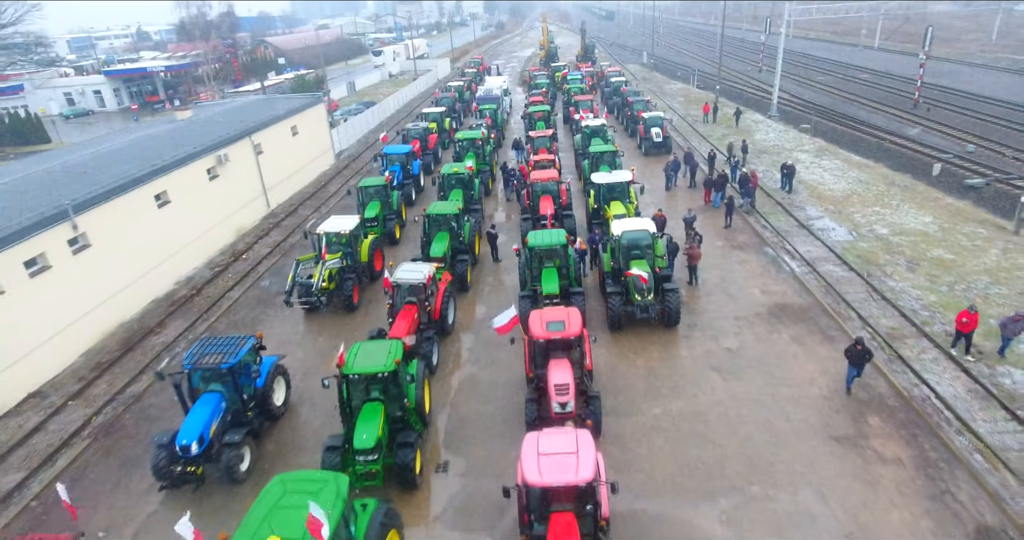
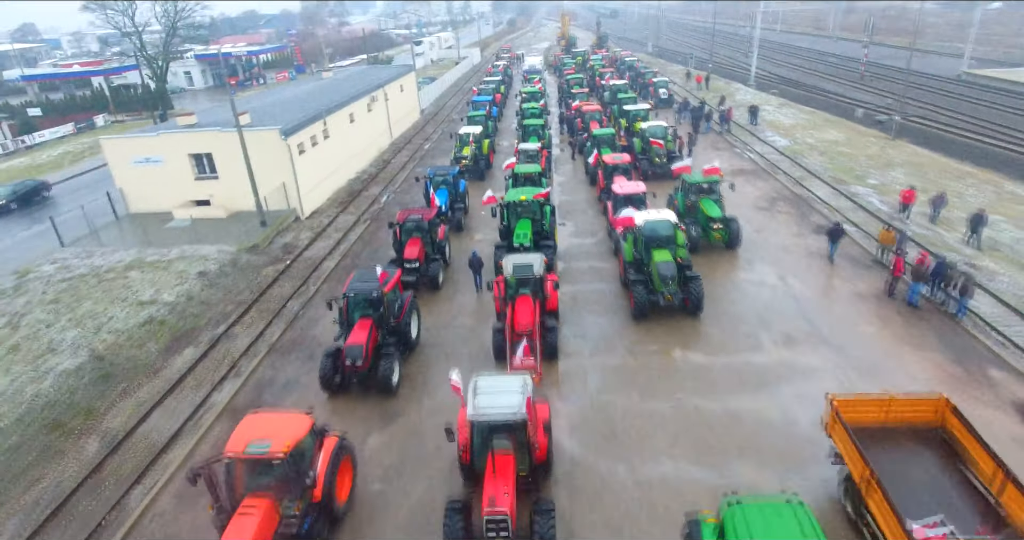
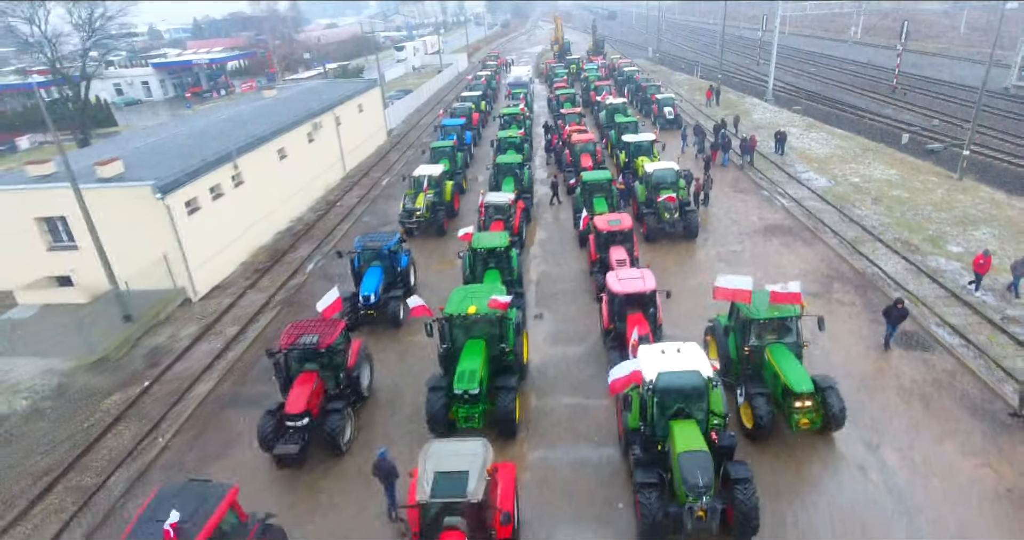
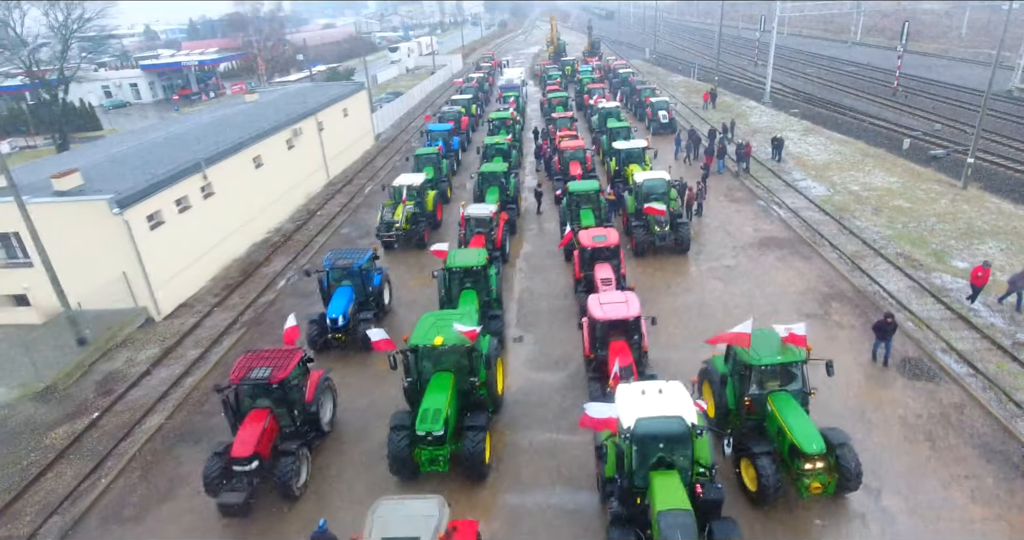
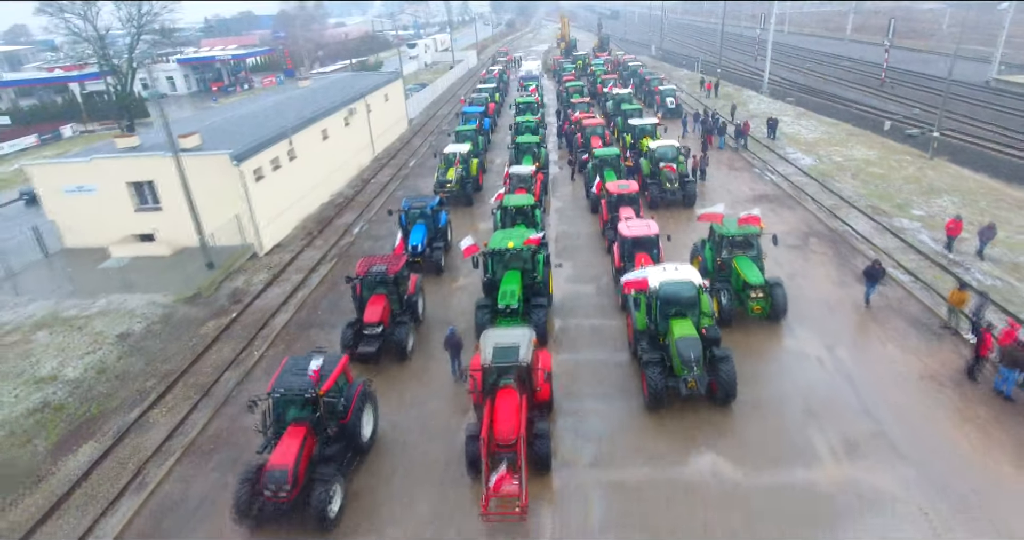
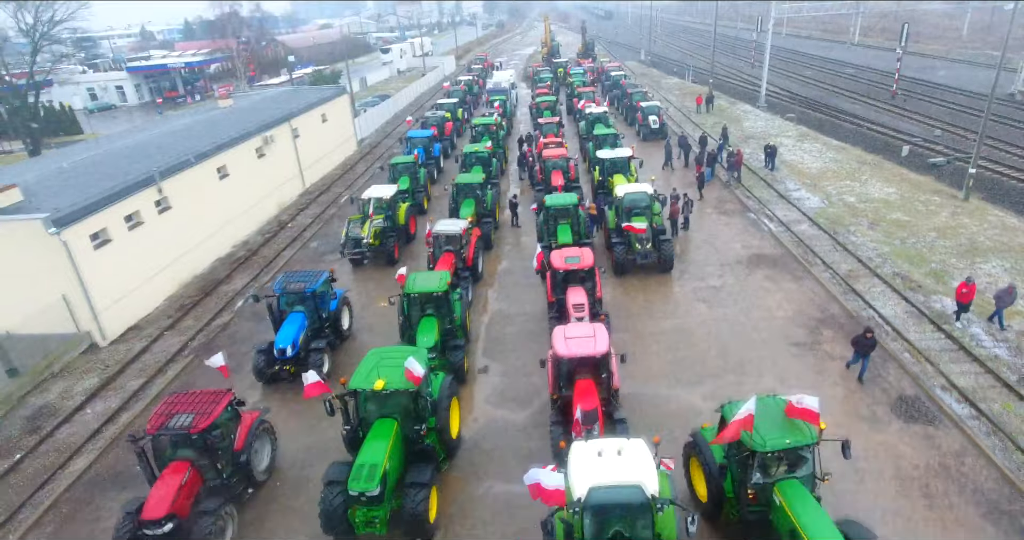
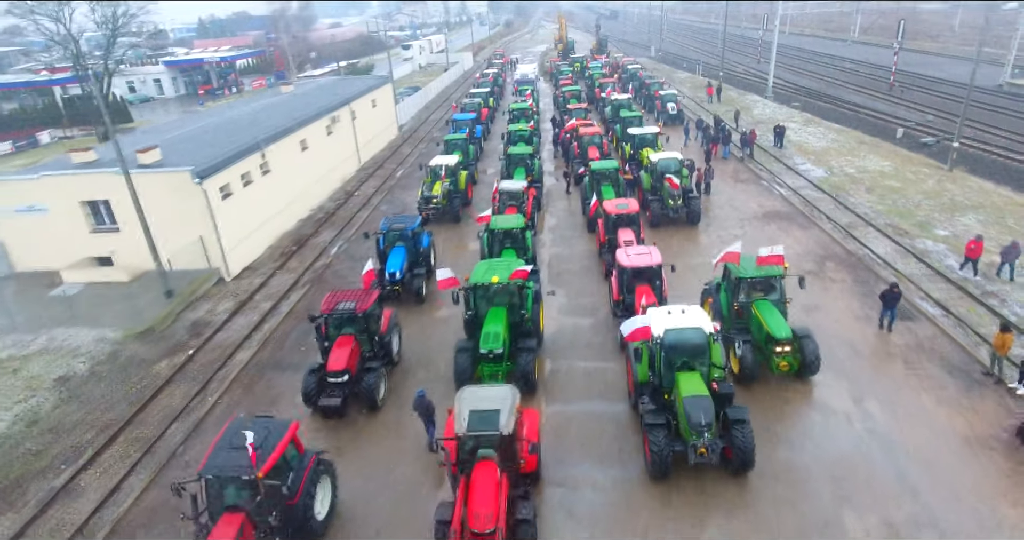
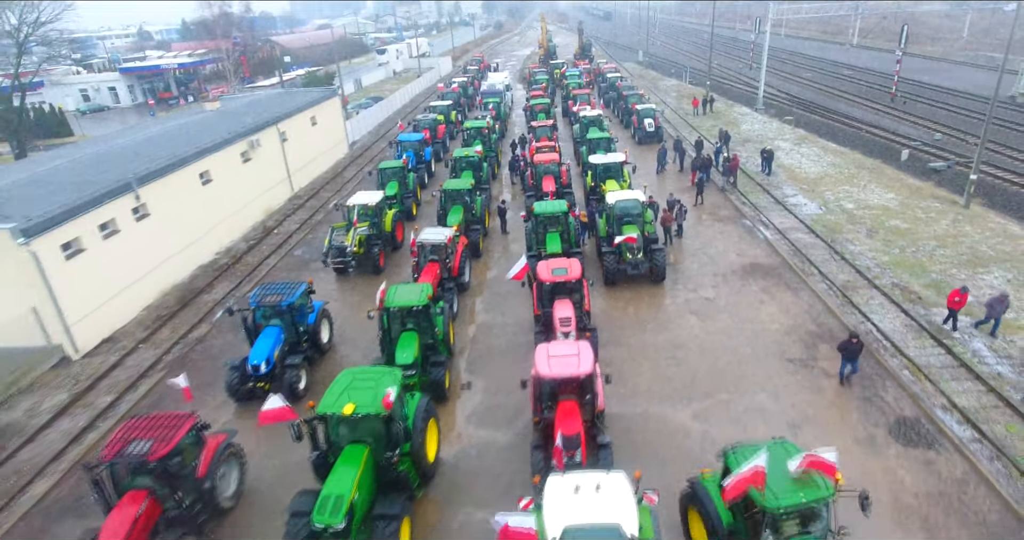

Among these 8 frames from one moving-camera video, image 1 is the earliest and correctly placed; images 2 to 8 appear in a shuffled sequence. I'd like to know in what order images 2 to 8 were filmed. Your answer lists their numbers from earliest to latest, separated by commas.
8, 6, 4, 3, 7, 5, 2
